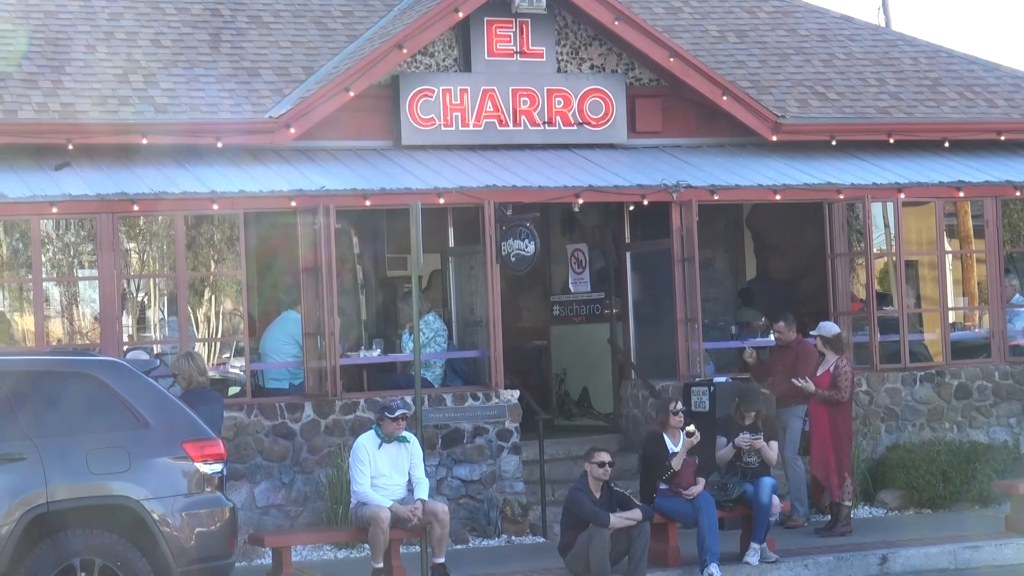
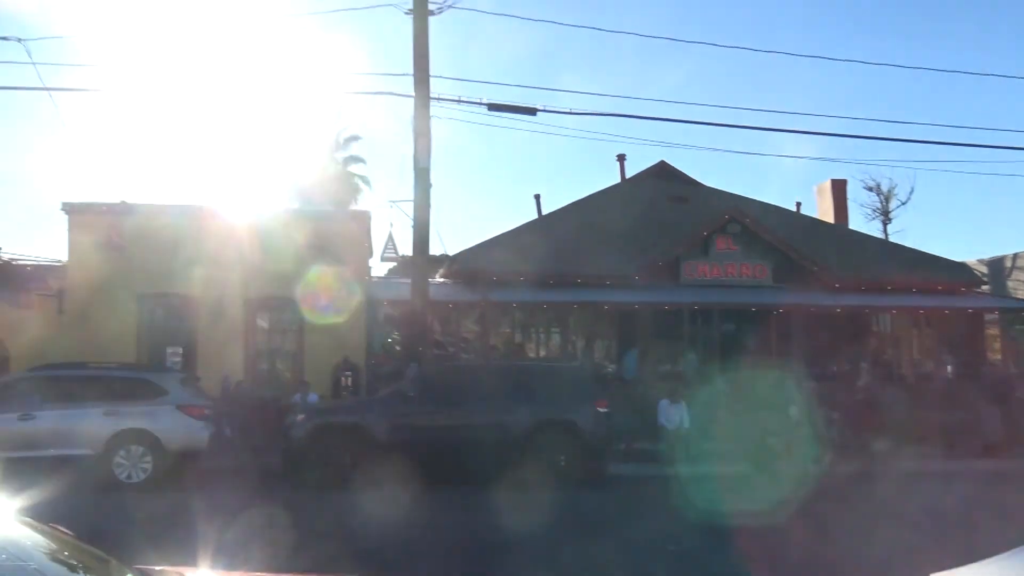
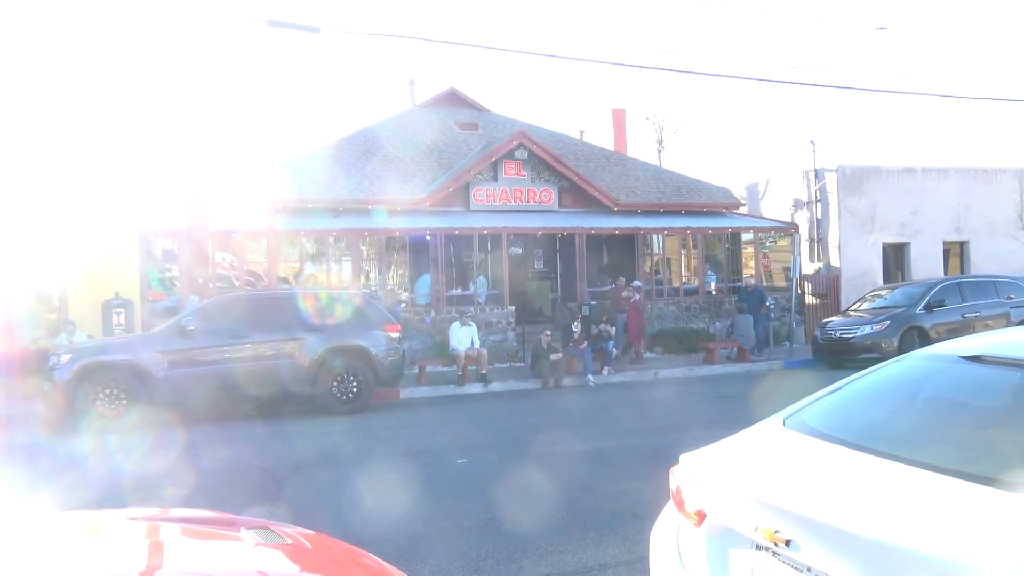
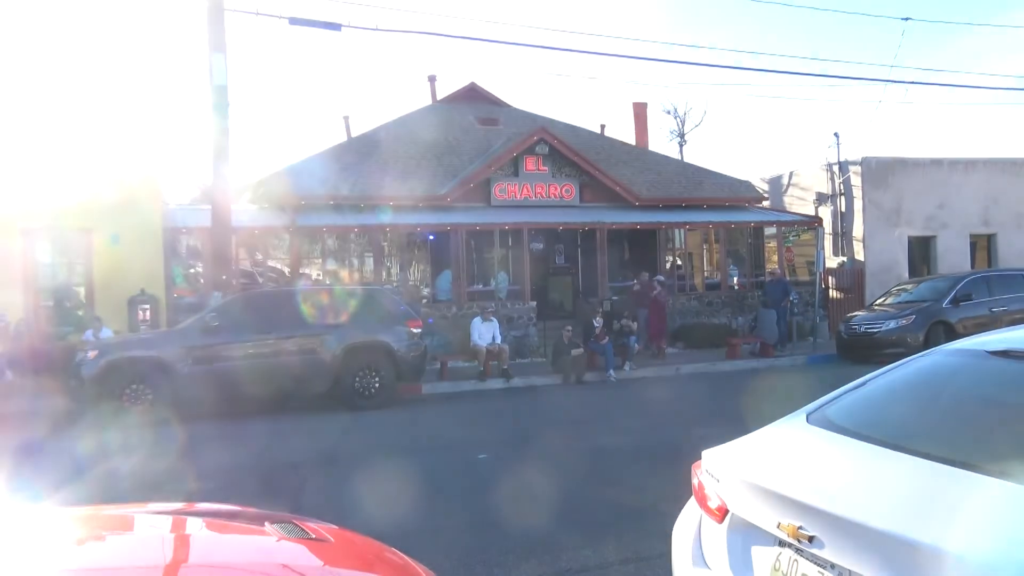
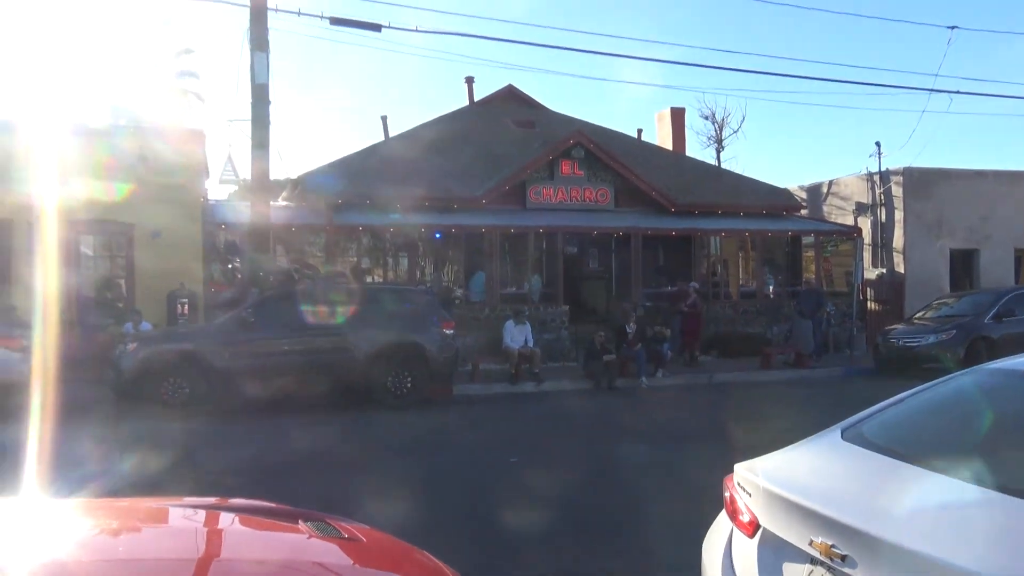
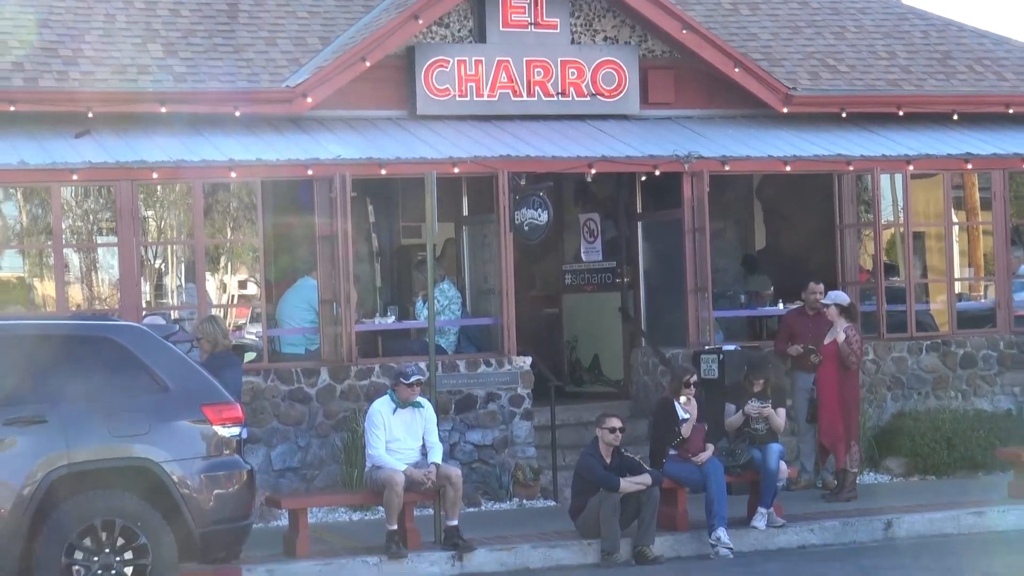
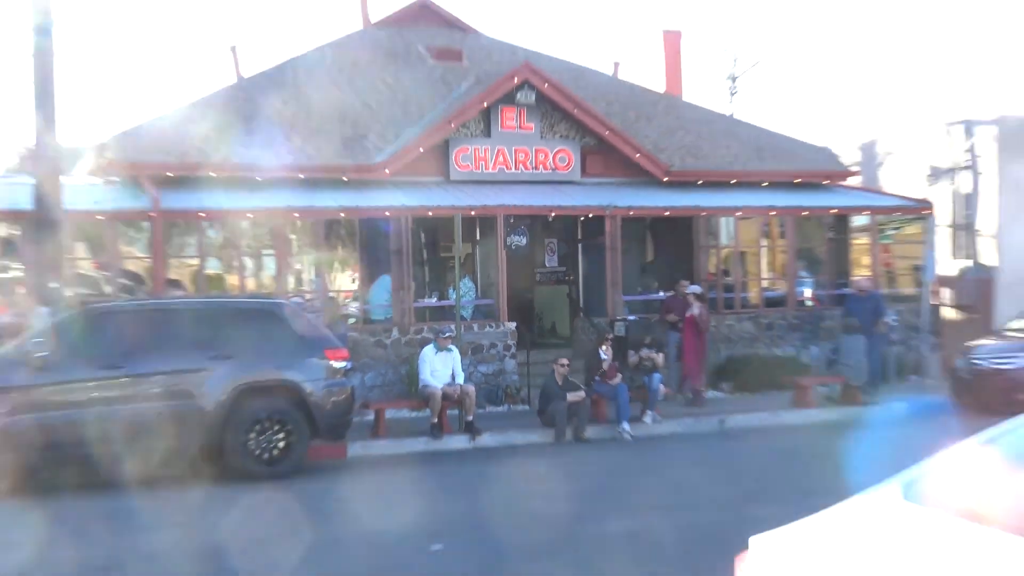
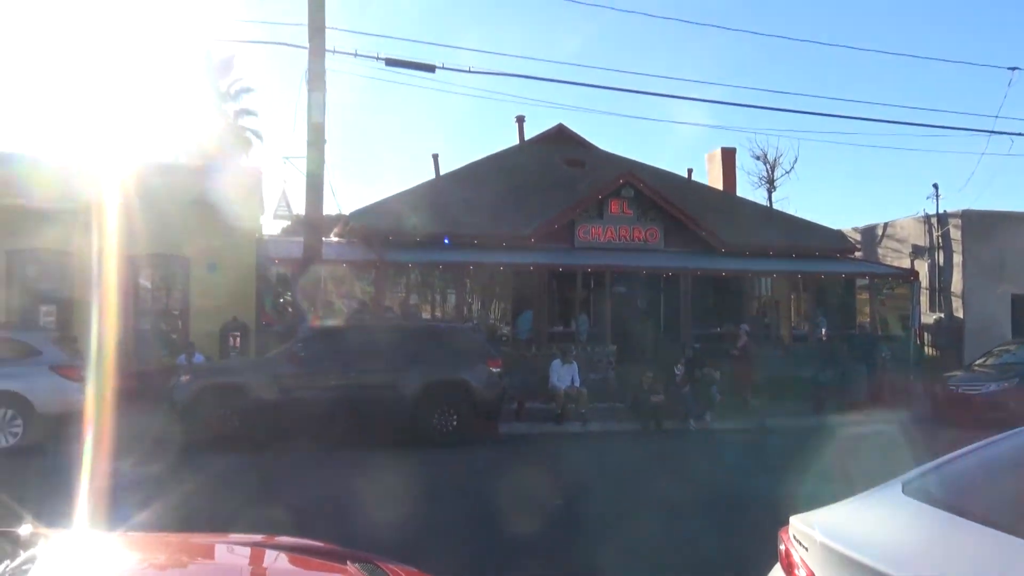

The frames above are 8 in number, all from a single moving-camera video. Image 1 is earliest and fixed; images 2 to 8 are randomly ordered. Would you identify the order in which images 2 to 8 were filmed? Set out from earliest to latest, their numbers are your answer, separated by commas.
6, 7, 3, 4, 5, 8, 2
